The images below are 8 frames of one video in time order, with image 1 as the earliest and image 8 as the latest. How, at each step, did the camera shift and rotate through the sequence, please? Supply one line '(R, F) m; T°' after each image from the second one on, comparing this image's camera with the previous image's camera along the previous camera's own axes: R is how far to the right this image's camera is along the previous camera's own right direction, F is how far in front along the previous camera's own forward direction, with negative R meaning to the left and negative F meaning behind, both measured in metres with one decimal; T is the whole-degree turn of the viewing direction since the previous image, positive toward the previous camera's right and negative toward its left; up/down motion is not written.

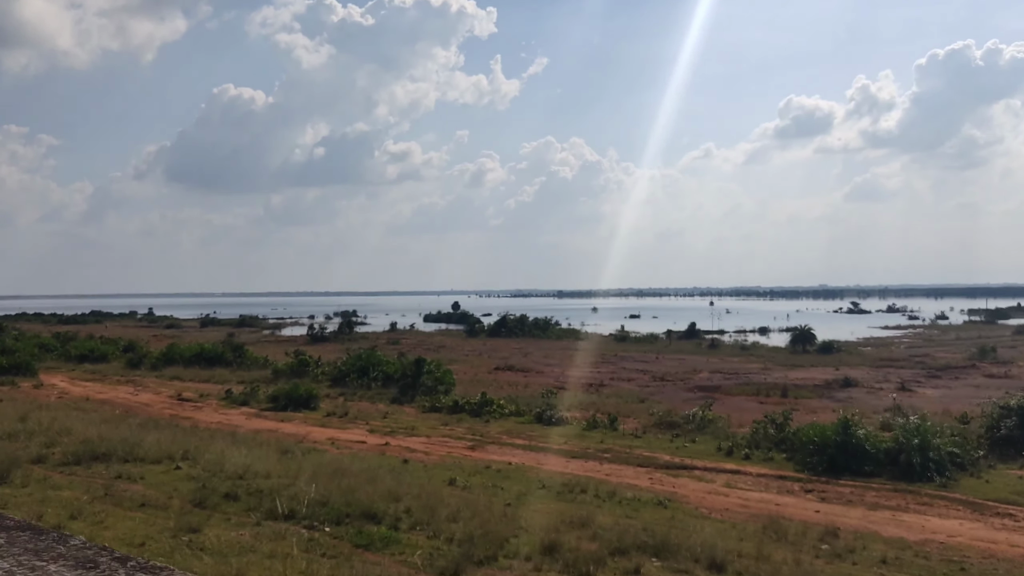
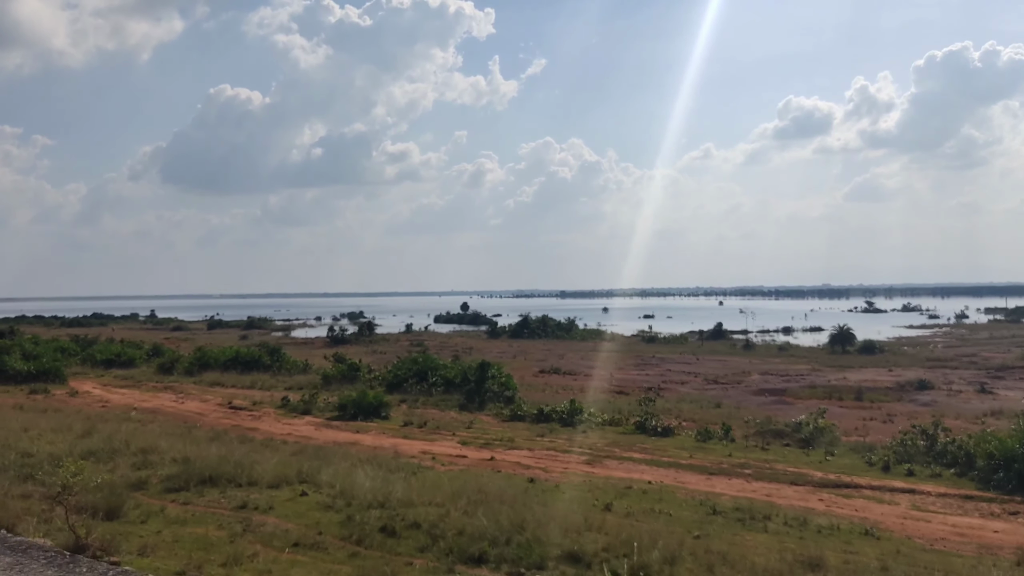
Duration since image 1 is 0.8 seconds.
(-3.4, +2.1) m; +1°
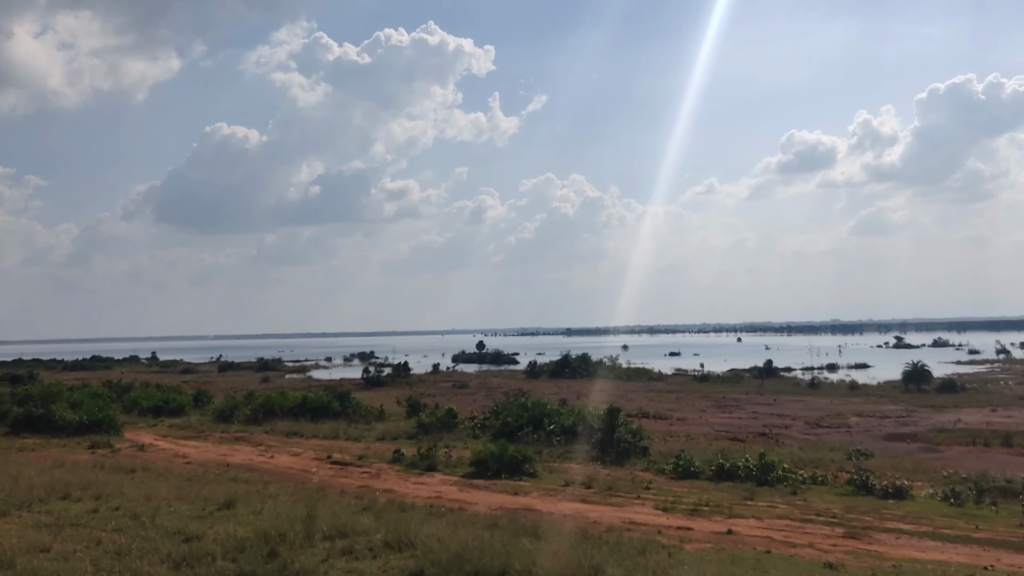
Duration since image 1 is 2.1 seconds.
(-5.6, +3.6) m; +1°
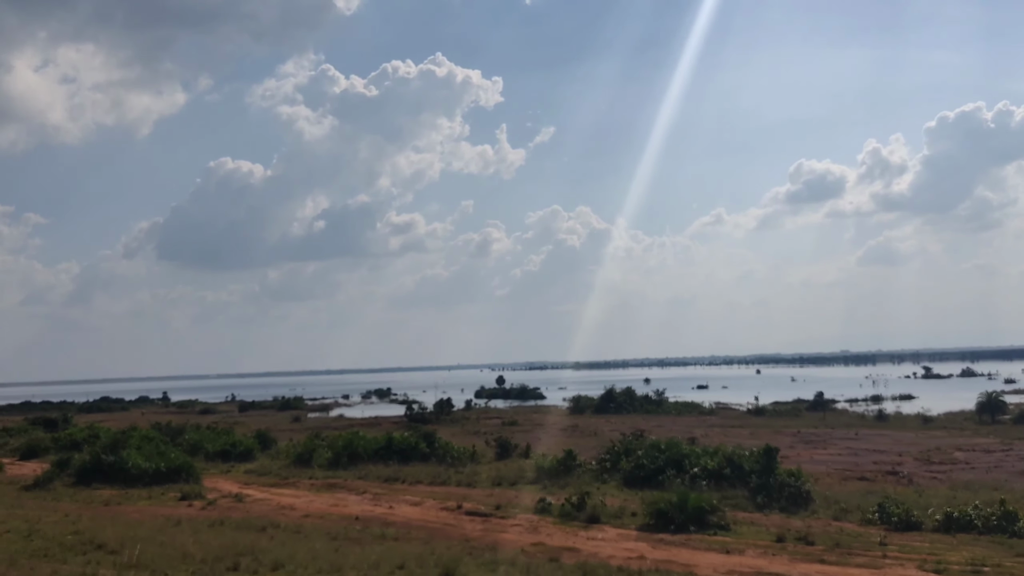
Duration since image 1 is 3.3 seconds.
(-5.3, +2.8) m; 0°
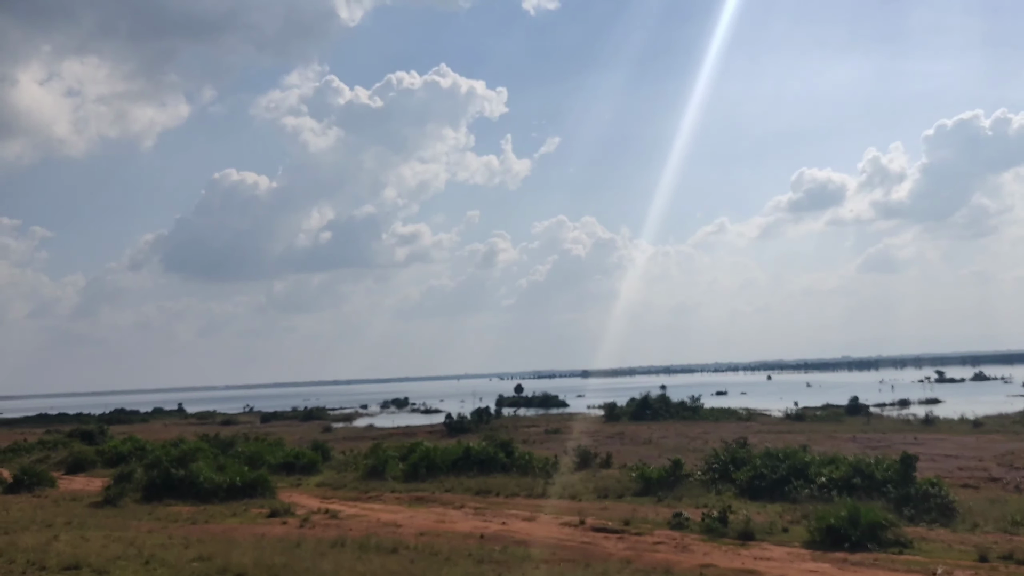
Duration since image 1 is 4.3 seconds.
(-3.9, +1.8) m; 0°
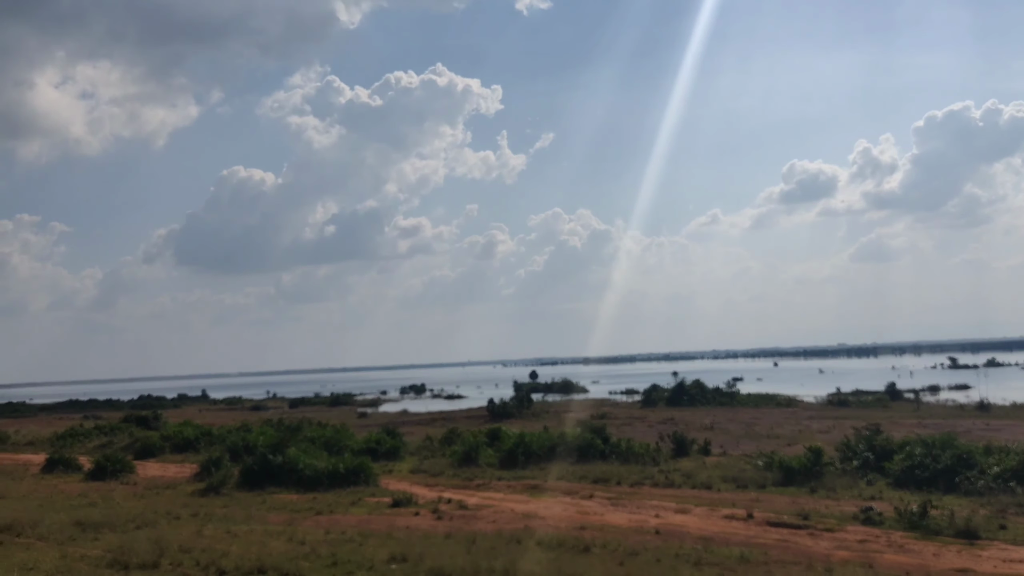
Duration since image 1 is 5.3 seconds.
(-4.7, +2.0) m; 0°
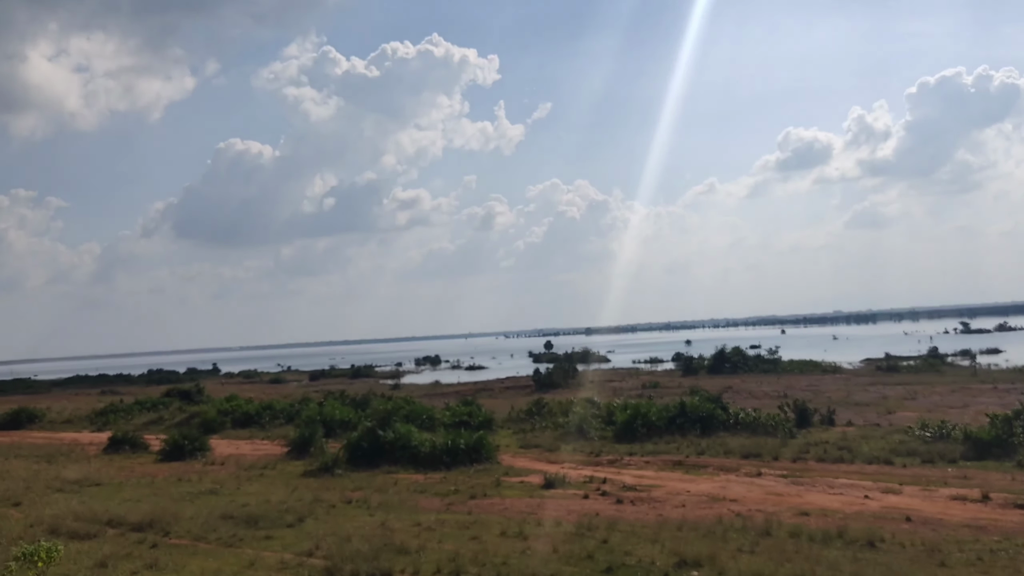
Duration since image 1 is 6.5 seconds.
(-5.0, +3.4) m; +1°
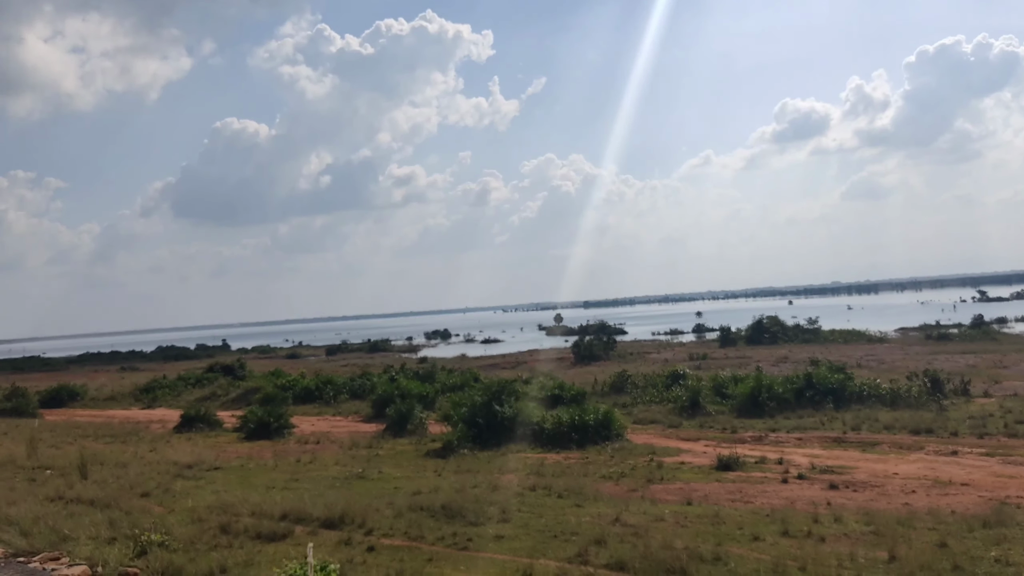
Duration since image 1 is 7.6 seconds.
(-4.3, +3.2) m; 0°
